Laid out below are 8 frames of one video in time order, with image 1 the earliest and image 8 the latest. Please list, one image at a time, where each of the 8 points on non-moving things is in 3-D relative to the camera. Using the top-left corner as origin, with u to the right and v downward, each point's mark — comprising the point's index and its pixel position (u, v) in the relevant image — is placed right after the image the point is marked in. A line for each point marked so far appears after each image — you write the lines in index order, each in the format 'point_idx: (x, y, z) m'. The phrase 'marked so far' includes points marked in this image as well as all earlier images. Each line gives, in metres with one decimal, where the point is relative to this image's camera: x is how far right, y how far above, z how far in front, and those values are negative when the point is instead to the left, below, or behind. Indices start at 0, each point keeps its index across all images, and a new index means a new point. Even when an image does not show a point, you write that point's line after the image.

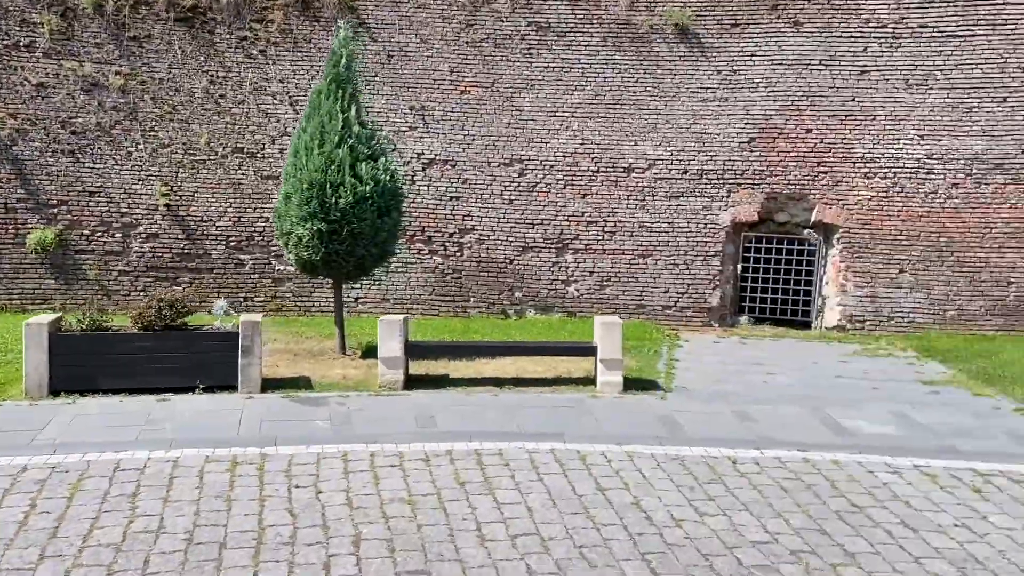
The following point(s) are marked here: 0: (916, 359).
0: (+4.5, -0.8, +9.6) m
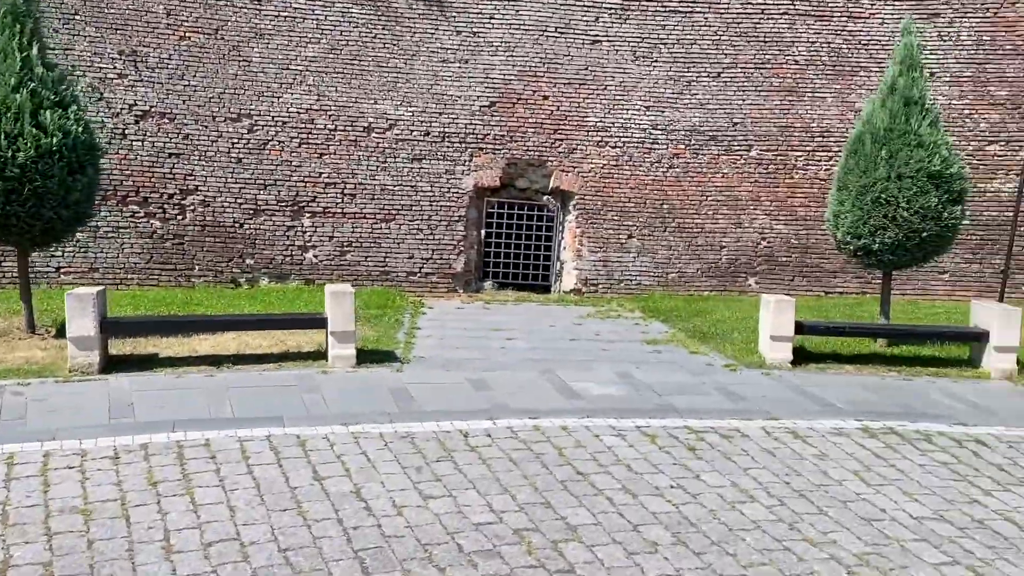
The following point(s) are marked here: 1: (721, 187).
0: (+1.5, -0.4, +10.1) m
1: (+2.9, +1.4, +11.9) m
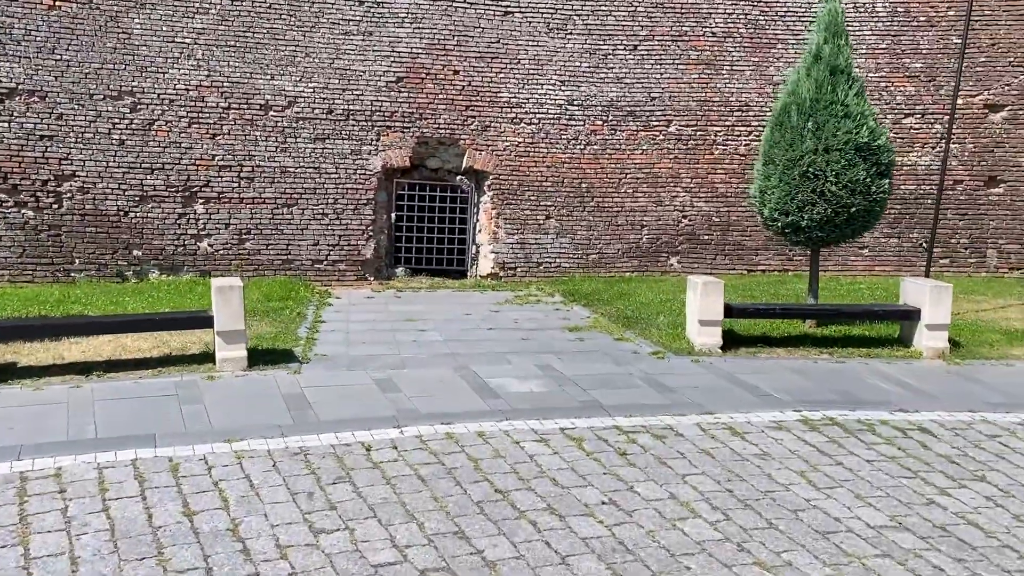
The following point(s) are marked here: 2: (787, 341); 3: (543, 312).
0: (+0.6, -0.2, +9.6) m
1: (+1.7, +1.6, +11.5) m
2: (+2.3, -0.4, +7.2) m
3: (+0.3, -0.2, +9.0) m
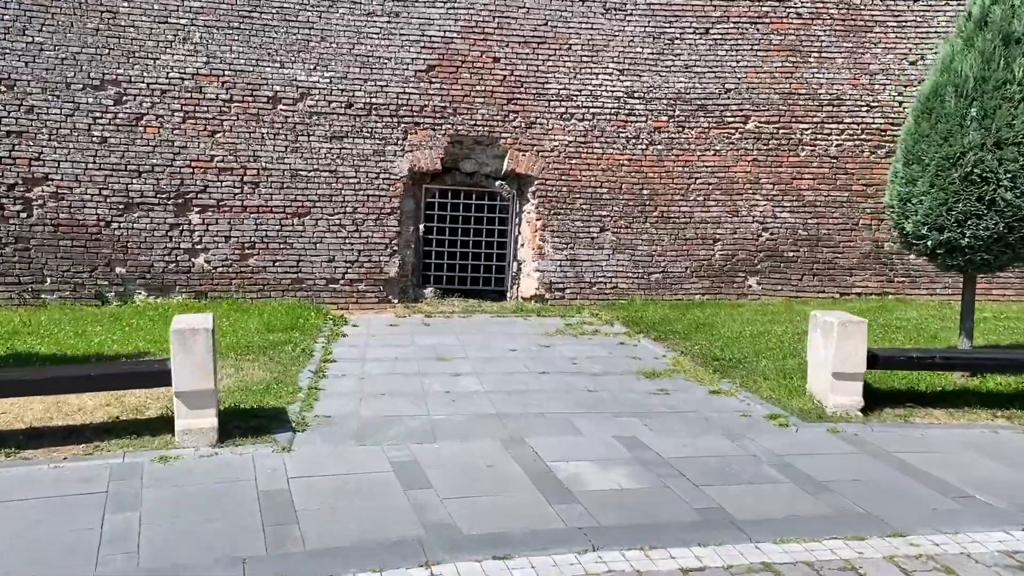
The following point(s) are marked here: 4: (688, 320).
0: (+1.1, -0.4, +7.9) m
1: (+2.3, +1.4, +9.8) m
2: (+2.7, -0.7, +5.4) m
3: (+0.8, -0.5, +7.3) m
4: (+1.7, -0.3, +8.3) m
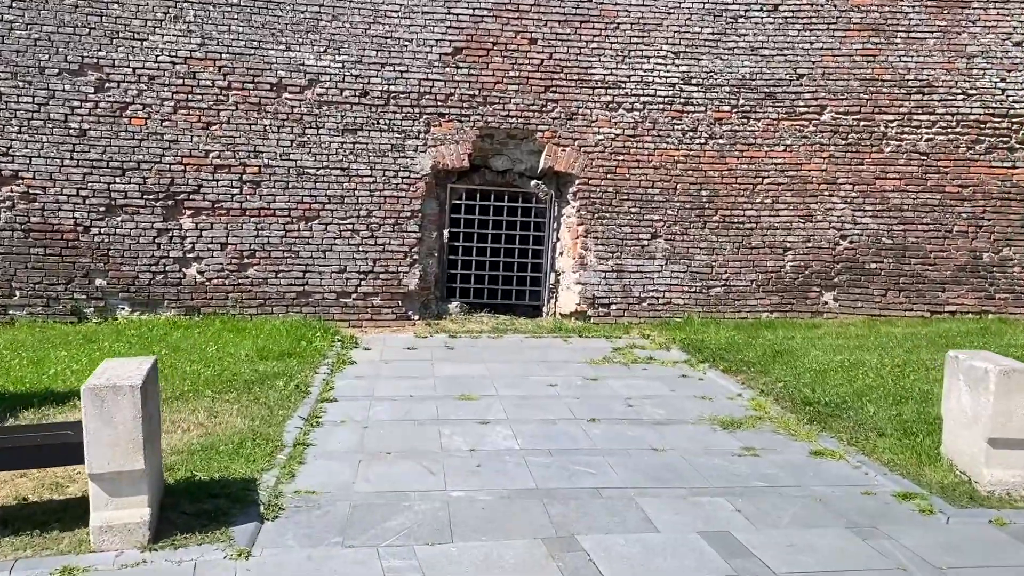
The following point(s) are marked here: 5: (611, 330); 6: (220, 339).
0: (+1.4, -0.6, +6.6) m
1: (+2.6, +1.2, +8.5) m
2: (+2.9, -0.8, +4.1) m
3: (+1.1, -0.7, +6.0) m
4: (+2.0, -0.5, +7.0) m
5: (+0.9, -0.4, +8.1) m
6: (-2.3, -0.4, +6.9) m
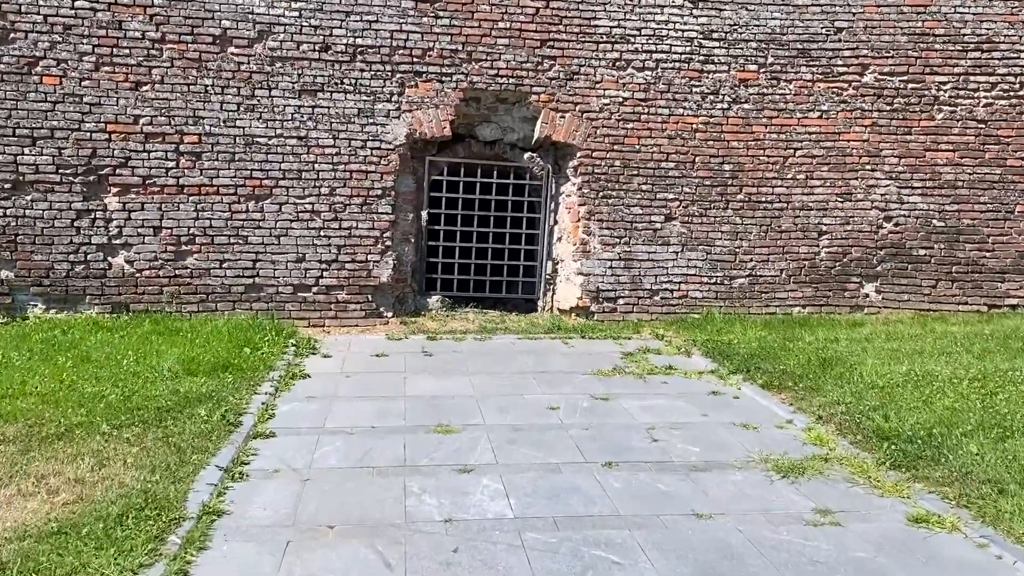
0: (+1.3, -0.6, +5.4) m
1: (+2.5, +1.3, +7.2) m
2: (+2.8, -0.9, +2.9) m
3: (+1.0, -0.6, +4.9) m
4: (+1.9, -0.4, +5.8) m
5: (+0.8, -0.3, +6.9) m
6: (-2.4, -0.4, +5.6) m
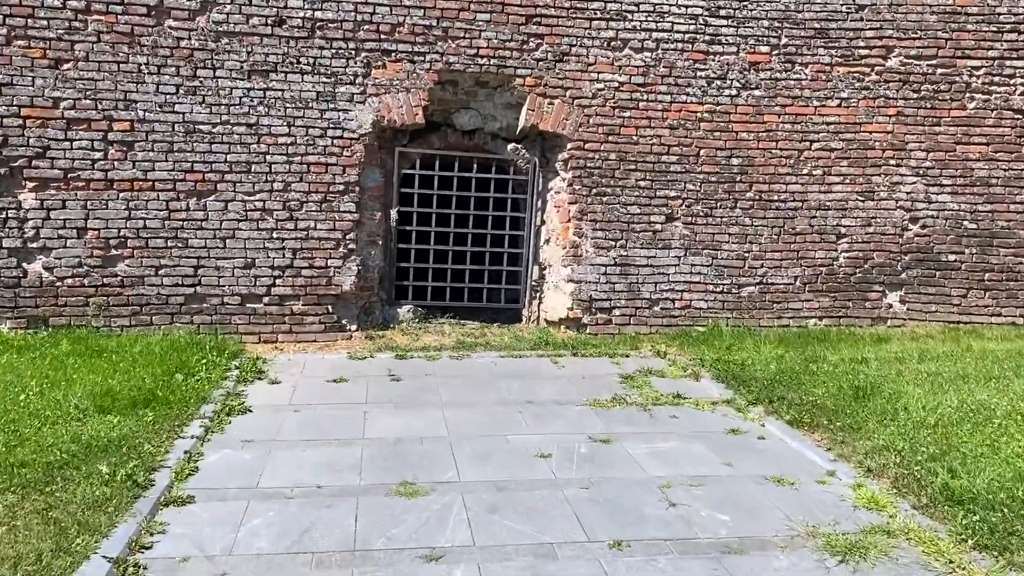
0: (+1.2, -0.6, +4.6) m
1: (+2.4, +1.2, +6.4) m
2: (+2.8, -1.0, +2.2) m
3: (+0.9, -0.7, +4.0) m
4: (+1.8, -0.5, +5.0) m
5: (+0.7, -0.4, +6.1) m
6: (-2.5, -0.4, +4.7) m
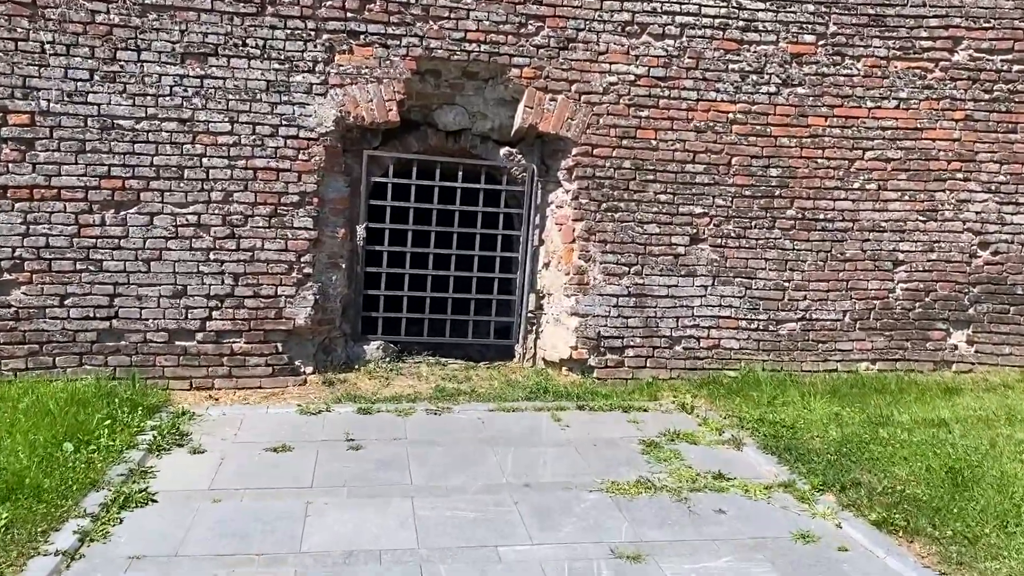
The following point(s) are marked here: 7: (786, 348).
0: (+1.2, -0.9, +3.5) m
1: (+2.4, +1.0, +5.4) m
2: (+2.8, -1.2, +1.1) m
3: (+0.9, -0.9, +2.9) m
4: (+1.8, -0.7, +3.9) m
5: (+0.7, -0.6, +5.0) m
6: (-2.5, -0.6, +3.6) m
7: (+1.7, -0.4, +5.4) m
